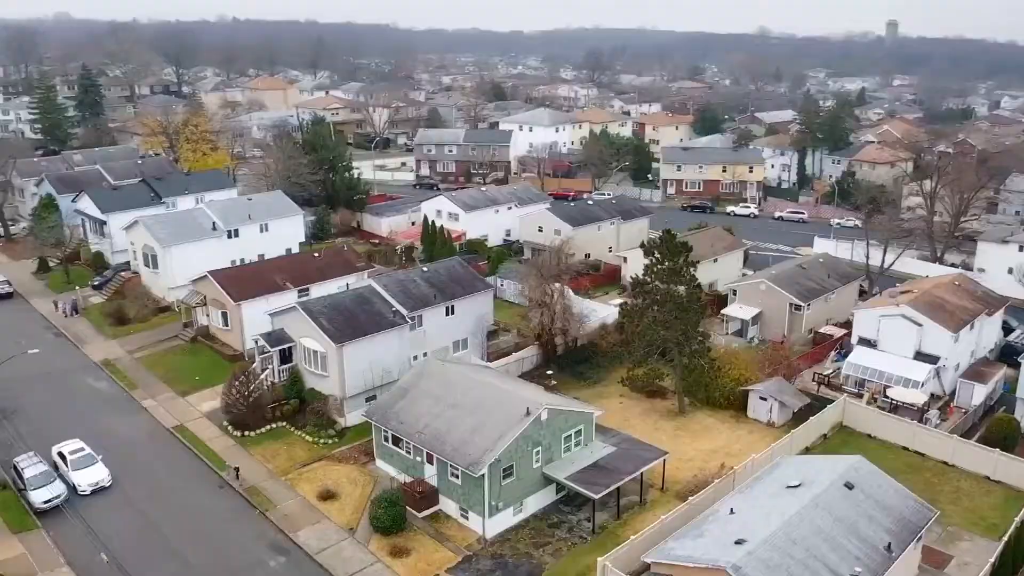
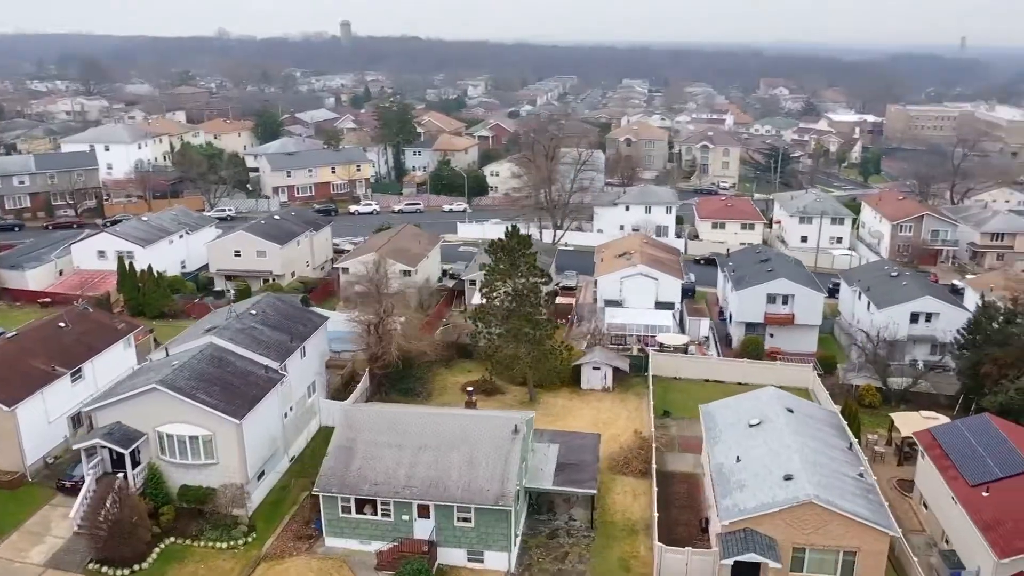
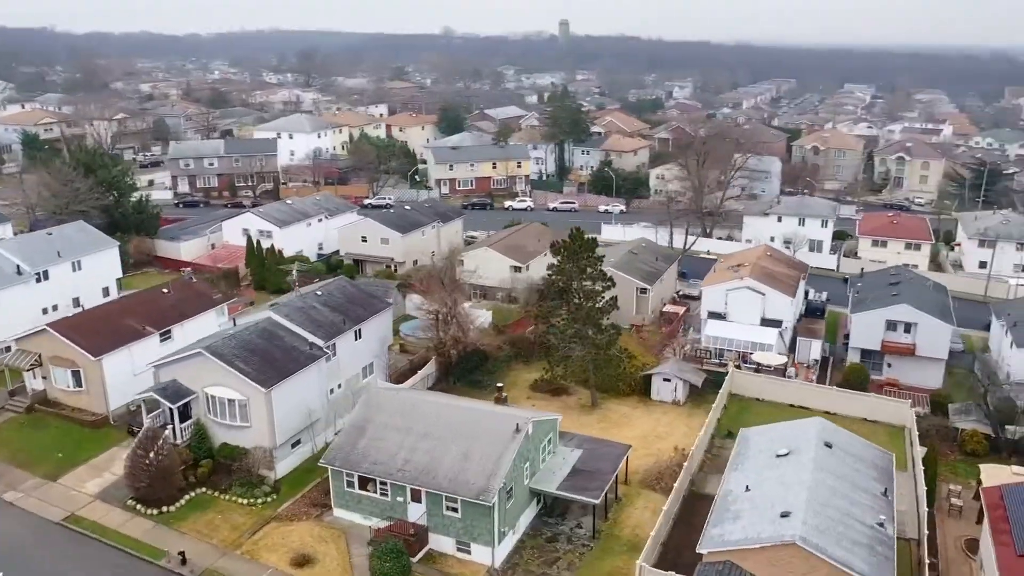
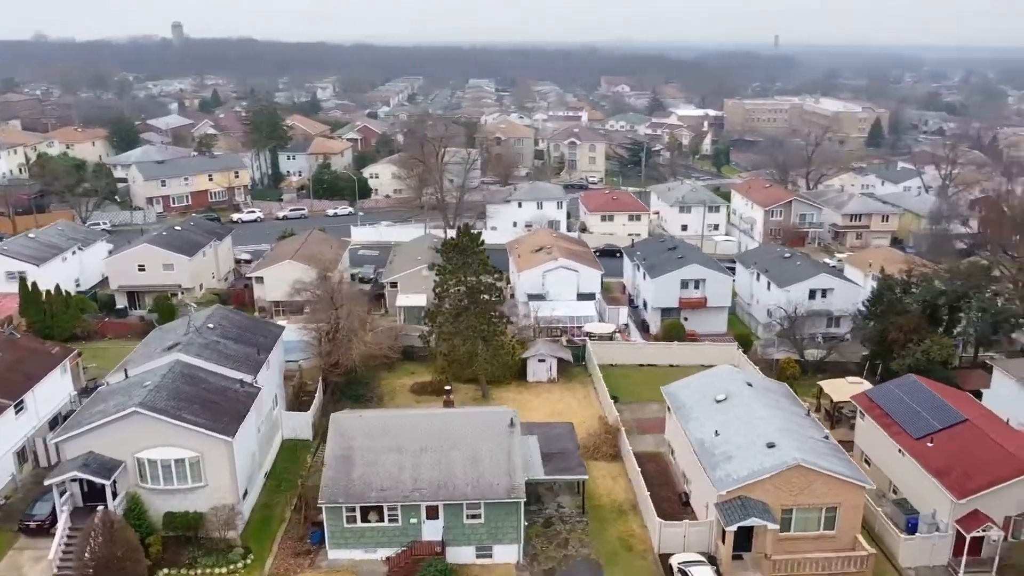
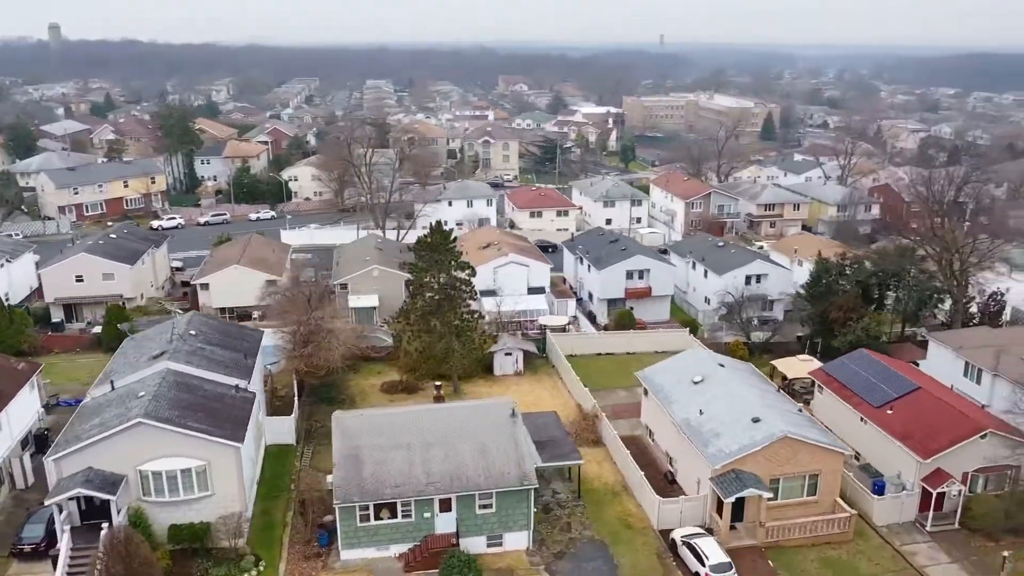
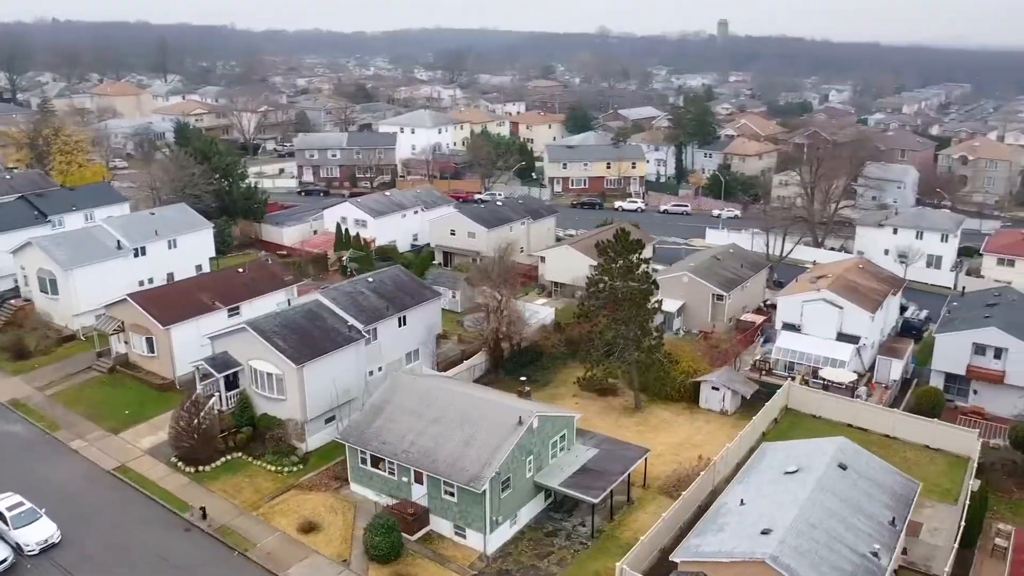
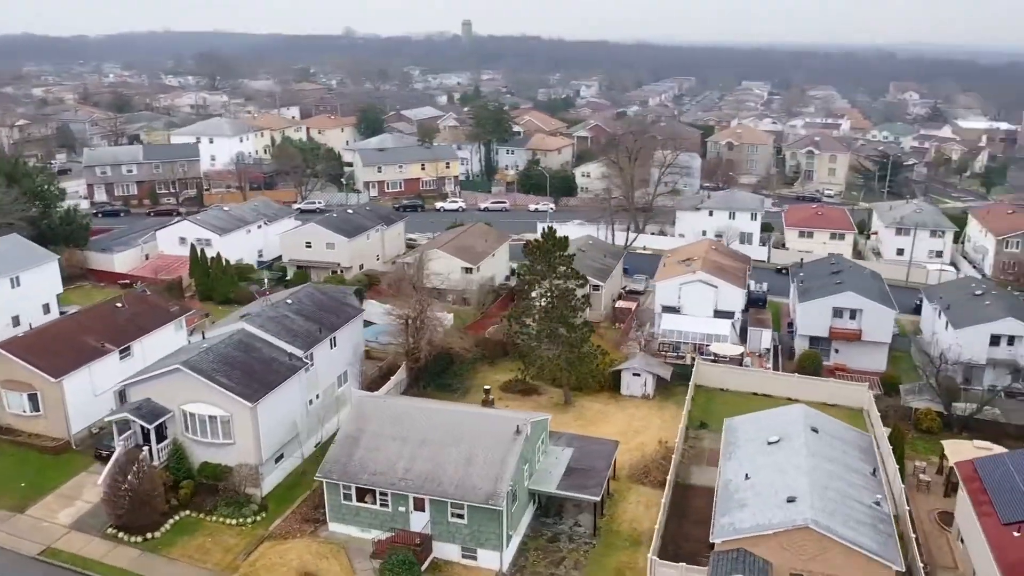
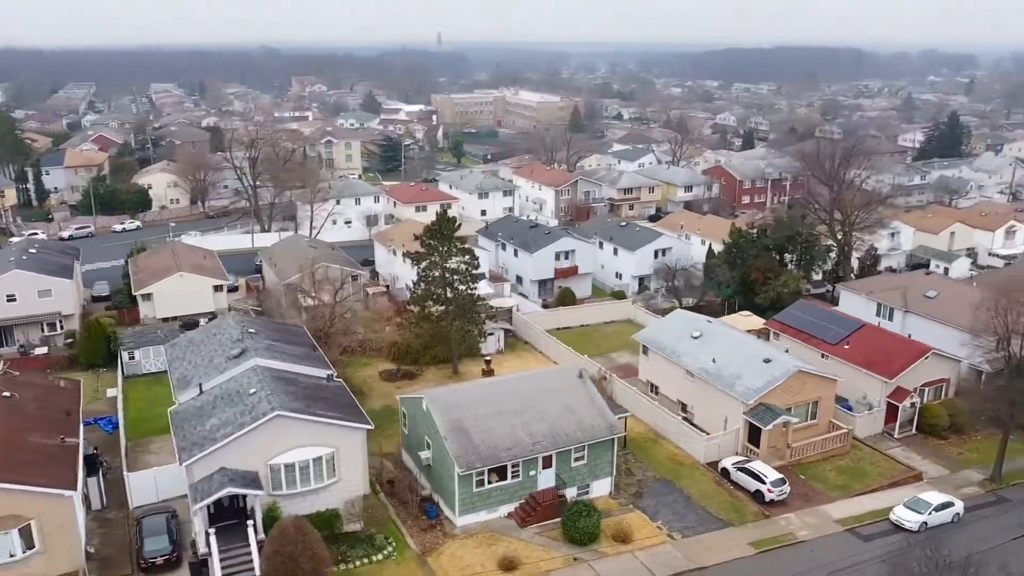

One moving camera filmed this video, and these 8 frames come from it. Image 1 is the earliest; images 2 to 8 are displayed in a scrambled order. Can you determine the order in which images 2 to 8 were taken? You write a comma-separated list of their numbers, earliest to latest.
6, 3, 7, 2, 4, 5, 8
